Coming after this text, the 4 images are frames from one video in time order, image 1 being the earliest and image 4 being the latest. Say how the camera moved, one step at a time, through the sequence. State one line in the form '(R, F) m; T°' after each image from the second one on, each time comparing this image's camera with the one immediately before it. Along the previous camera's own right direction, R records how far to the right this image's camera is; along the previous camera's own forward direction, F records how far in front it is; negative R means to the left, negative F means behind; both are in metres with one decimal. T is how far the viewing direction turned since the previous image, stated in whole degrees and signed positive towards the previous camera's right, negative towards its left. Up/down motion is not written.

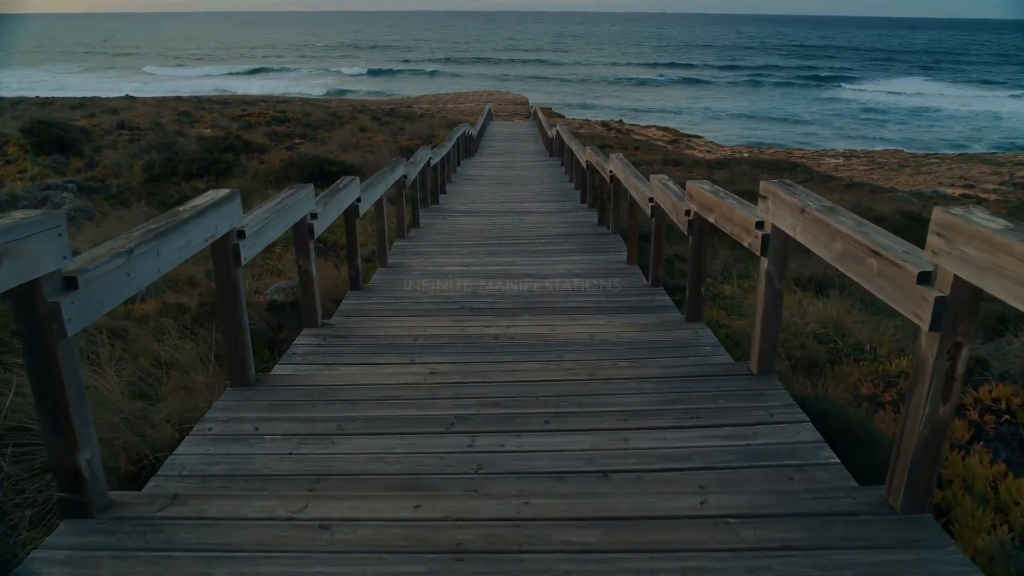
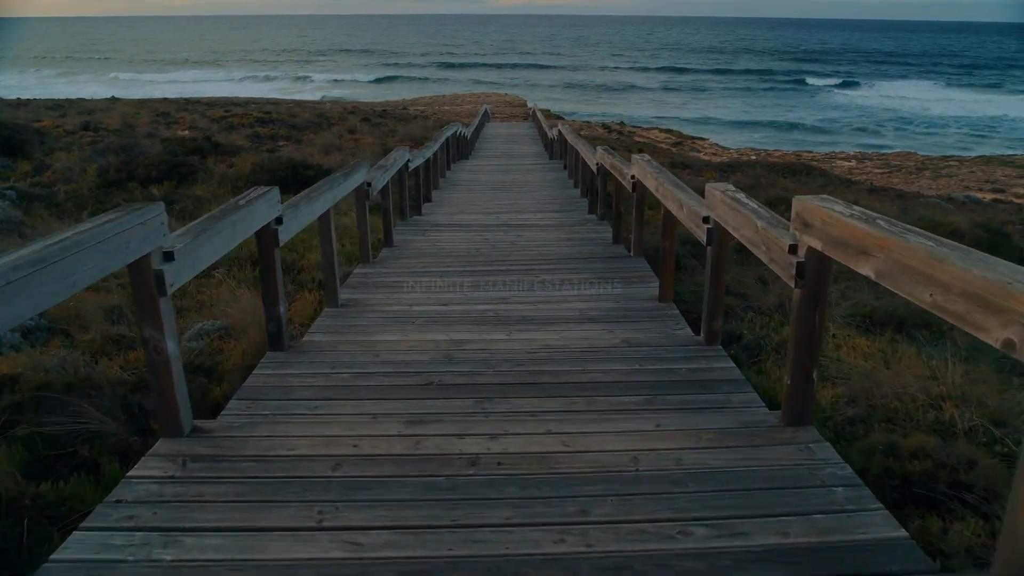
(0.0, +1.5) m; 0°
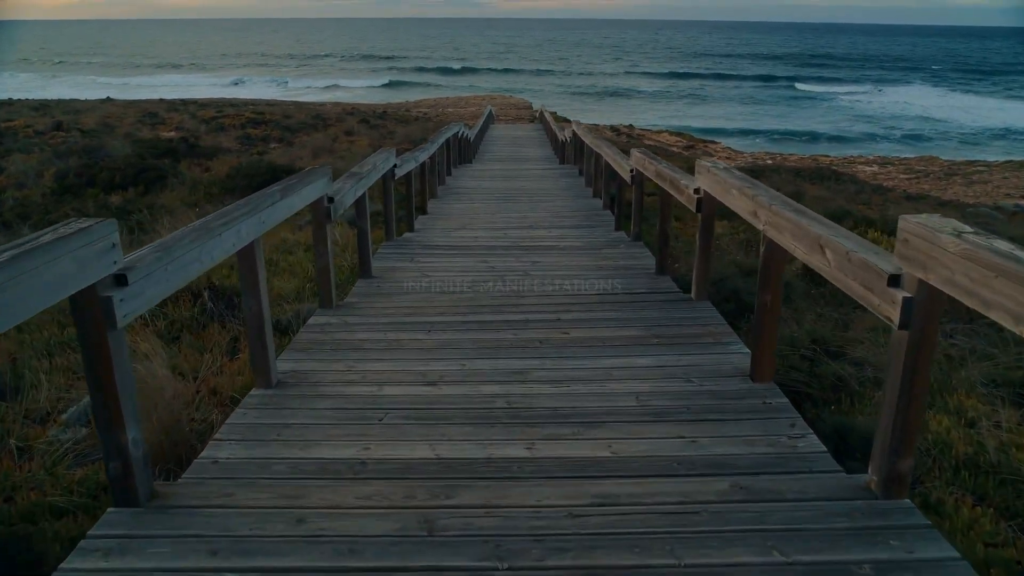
(-0.1, +1.4) m; 0°
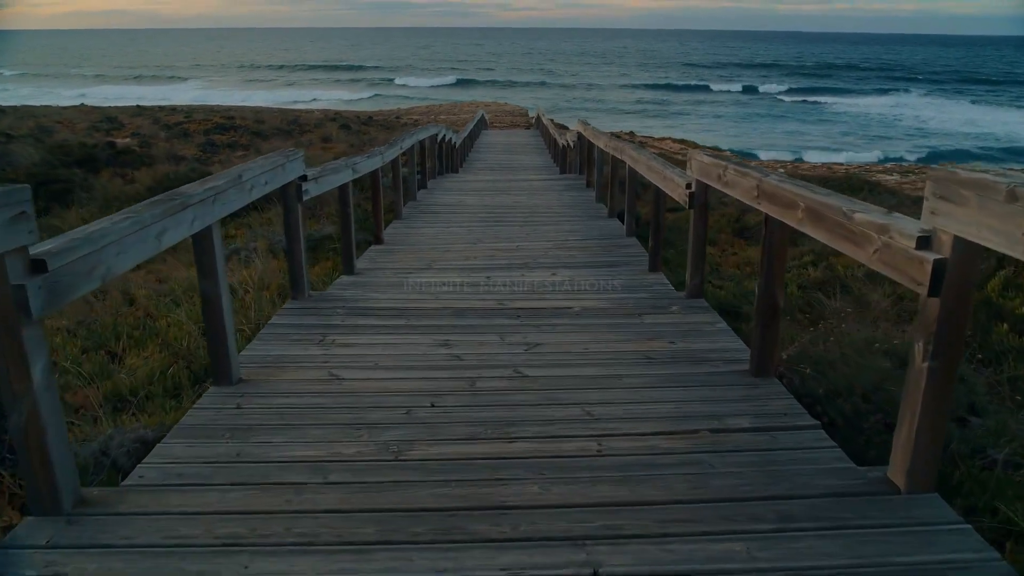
(+0.1, +2.2) m; 0°
